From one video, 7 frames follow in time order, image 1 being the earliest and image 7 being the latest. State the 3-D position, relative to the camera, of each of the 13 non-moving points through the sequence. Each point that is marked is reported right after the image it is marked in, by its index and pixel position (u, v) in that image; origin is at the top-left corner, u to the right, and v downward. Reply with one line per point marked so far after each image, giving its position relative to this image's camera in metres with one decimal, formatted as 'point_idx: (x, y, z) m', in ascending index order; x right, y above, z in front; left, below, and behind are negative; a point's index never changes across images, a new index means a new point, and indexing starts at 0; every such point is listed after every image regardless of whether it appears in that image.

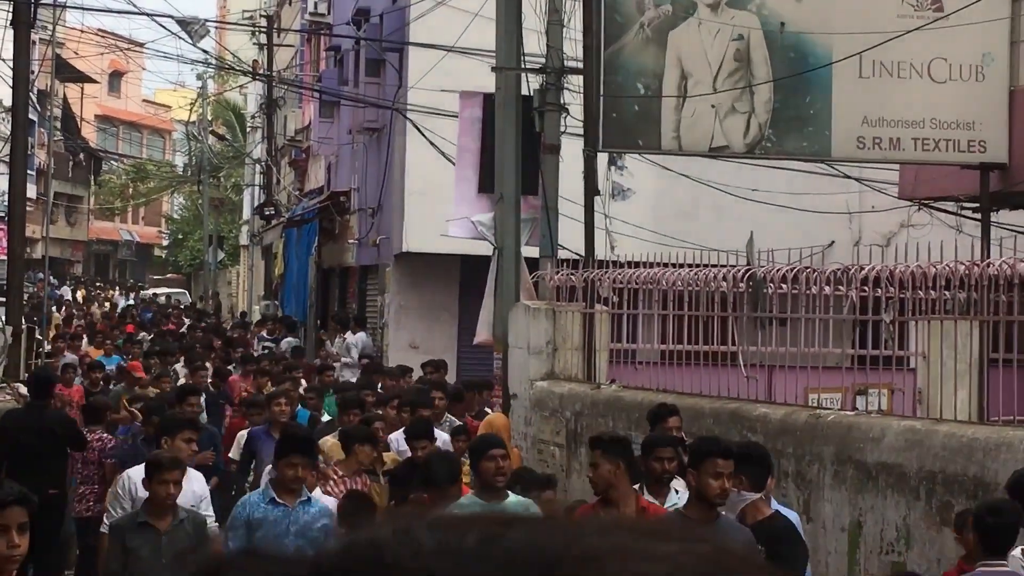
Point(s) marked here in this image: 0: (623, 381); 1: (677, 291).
0: (+1.0, -0.8, +11.4) m
1: (+1.4, 0.0, +10.0) m
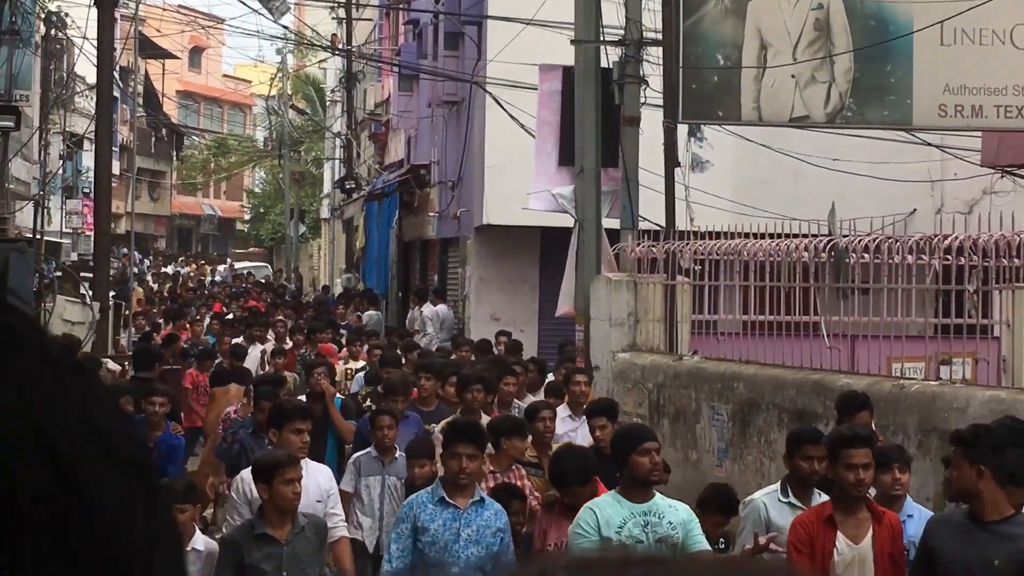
0: (+1.7, -0.6, +11.4) m
1: (+2.0, +0.2, +10.0) m
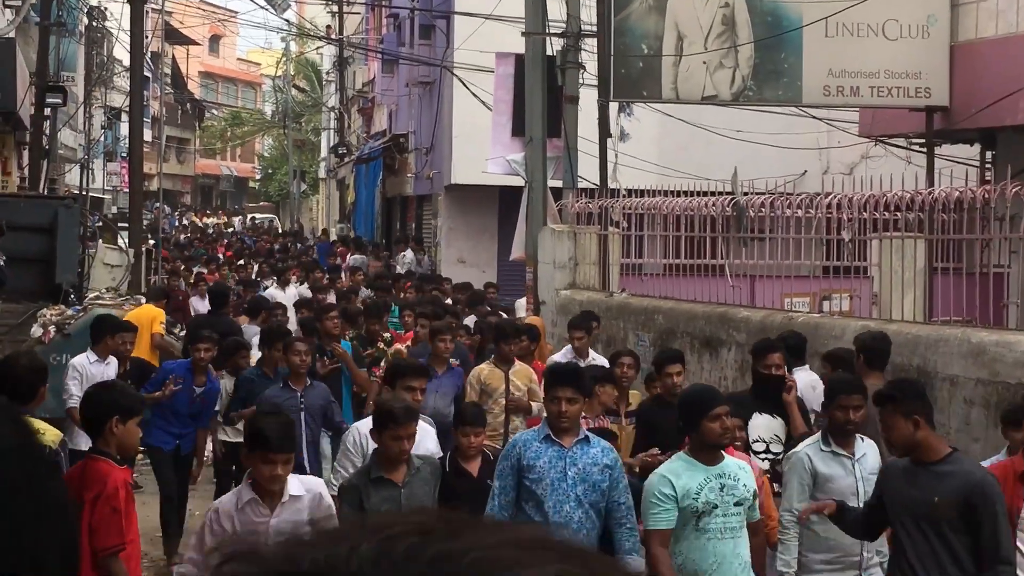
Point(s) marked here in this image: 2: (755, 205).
0: (+1.3, 0.0, +14.0) m
1: (+1.6, +0.7, +12.6) m
2: (+2.1, +0.7, +11.1) m
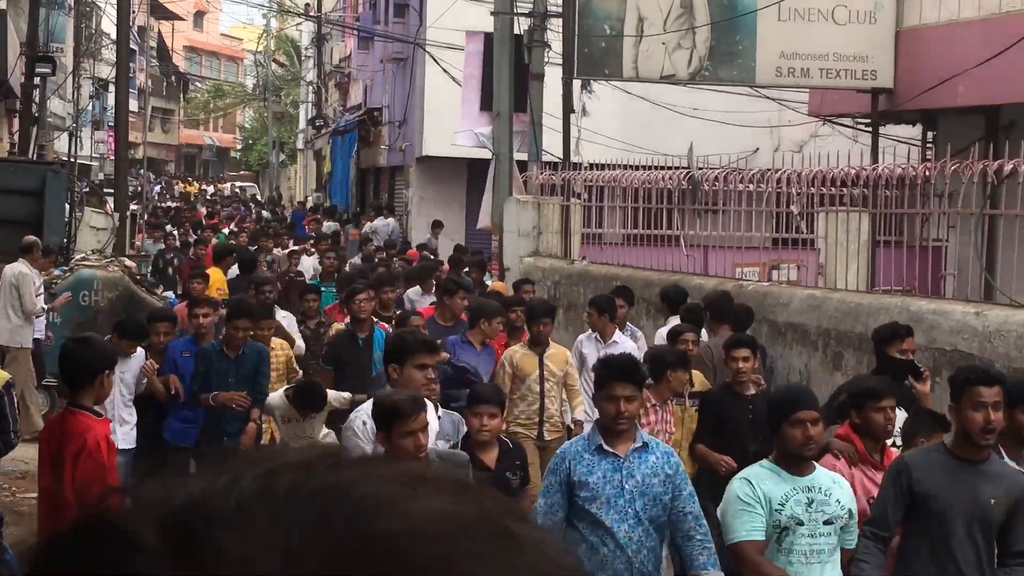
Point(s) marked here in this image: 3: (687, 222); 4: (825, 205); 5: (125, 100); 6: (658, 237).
0: (+0.9, +0.3, +14.9) m
1: (+1.2, +1.0, +13.4) m
2: (+1.8, +1.0, +11.9) m
3: (+1.7, +0.6, +12.8) m
4: (+2.5, +0.6, +10.2) m
5: (-4.8, +2.4, +16.3) m
6: (+1.5, +0.5, +13.5) m
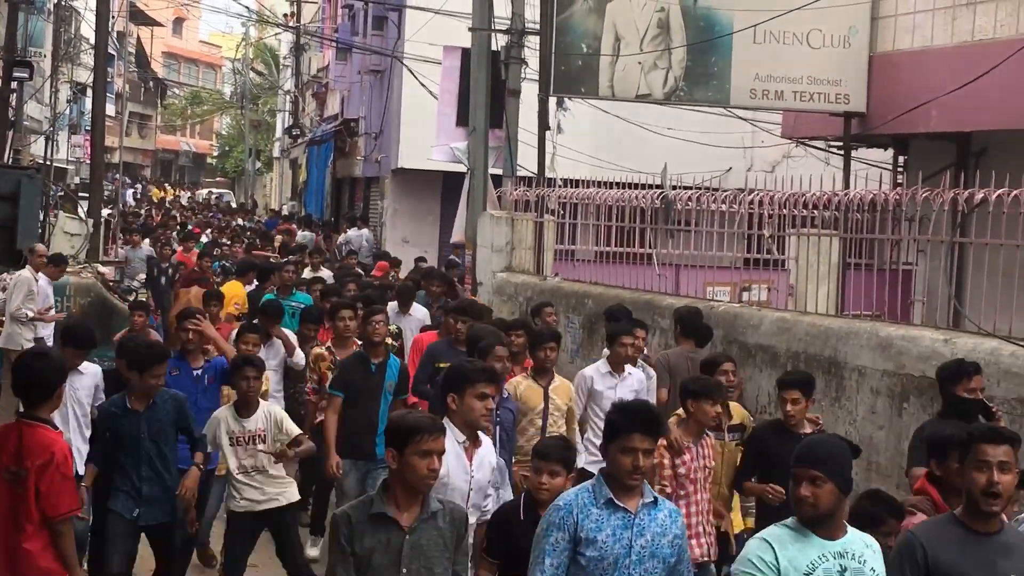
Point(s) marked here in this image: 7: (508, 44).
0: (+0.6, +0.2, +14.9) m
1: (+0.9, +0.9, +13.5) m
2: (+1.5, +0.8, +12.0) m
3: (+1.4, +0.5, +12.8) m
4: (+2.2, +0.5, +10.3) m
5: (-5.1, +2.3, +16.3) m
6: (+1.2, +0.4, +13.6) m
7: (-0.1, +2.8, +15.2) m
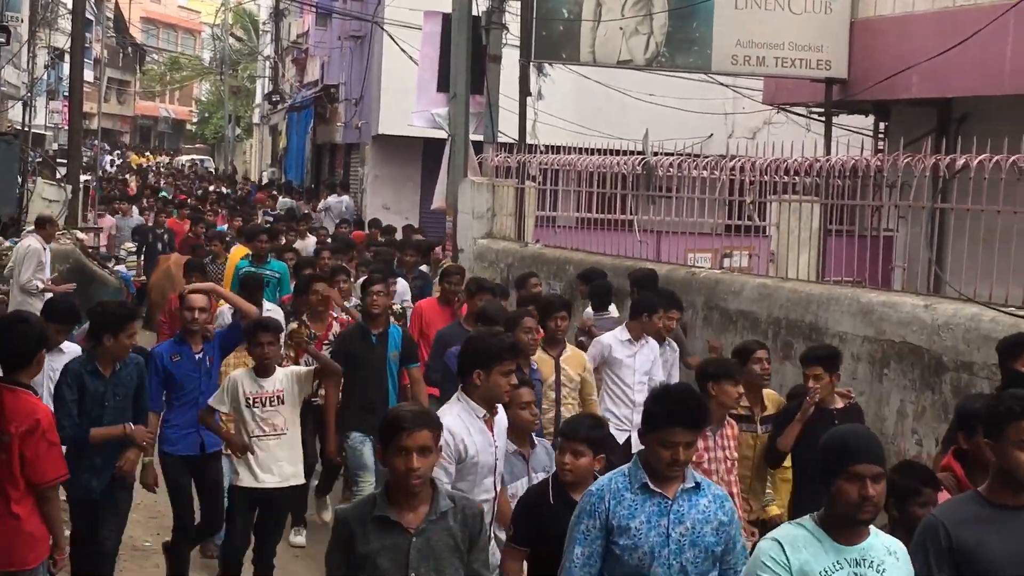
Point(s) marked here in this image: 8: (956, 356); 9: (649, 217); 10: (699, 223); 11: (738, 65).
0: (+0.4, +0.5, +14.9) m
1: (+0.7, +1.2, +13.5) m
2: (+1.3, +1.2, +11.9) m
3: (+1.2, +0.8, +12.8) m
4: (+2.1, +0.8, +10.3) m
5: (-5.3, +2.7, +16.2) m
6: (+1.0, +0.7, +13.6) m
7: (-0.3, +3.2, +15.1) m
8: (+2.7, -0.4, +7.8) m
9: (+1.3, +0.7, +12.7) m
10: (+1.7, +0.6, +11.7) m
11: (+2.6, +2.6, +15.1) m
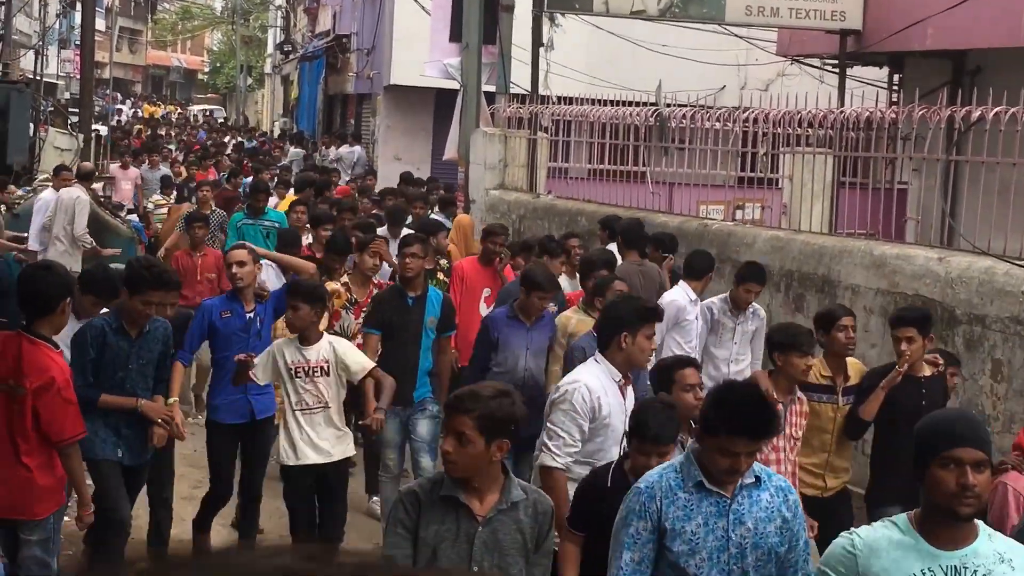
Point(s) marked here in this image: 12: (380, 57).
0: (+0.5, +1.1, +14.9) m
1: (+0.9, +1.7, +13.4) m
2: (+1.4, +1.6, +11.9) m
3: (+1.3, +1.3, +12.8) m
4: (+2.1, +1.1, +10.3) m
5: (-5.2, +3.3, +16.2) m
6: (+1.1, +1.2, +13.5) m
7: (-0.1, +3.8, +15.0) m
8: (+2.7, -0.1, +7.8) m
9: (+1.4, +1.2, +12.7) m
10: (+1.8, +1.0, +11.7) m
11: (+2.7, +3.1, +14.9) m
12: (-1.8, +3.3, +19.0) m
